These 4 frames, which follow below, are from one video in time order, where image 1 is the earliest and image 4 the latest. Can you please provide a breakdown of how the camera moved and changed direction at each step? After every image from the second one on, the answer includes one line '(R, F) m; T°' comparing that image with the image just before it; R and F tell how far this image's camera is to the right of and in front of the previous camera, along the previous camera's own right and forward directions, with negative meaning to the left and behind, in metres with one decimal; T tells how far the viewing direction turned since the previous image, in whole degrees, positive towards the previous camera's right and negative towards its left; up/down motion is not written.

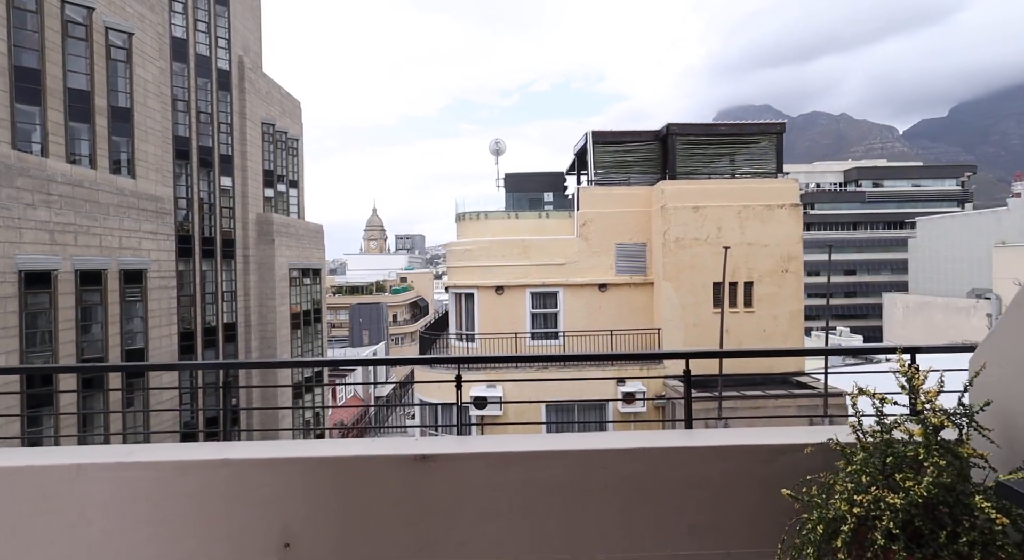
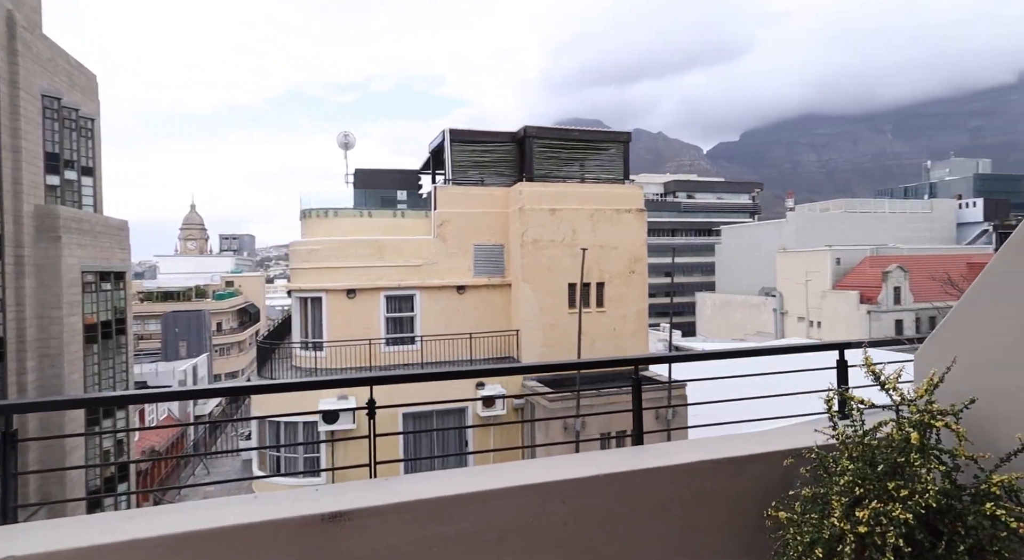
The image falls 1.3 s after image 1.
(-0.5, +0.4) m; +16°
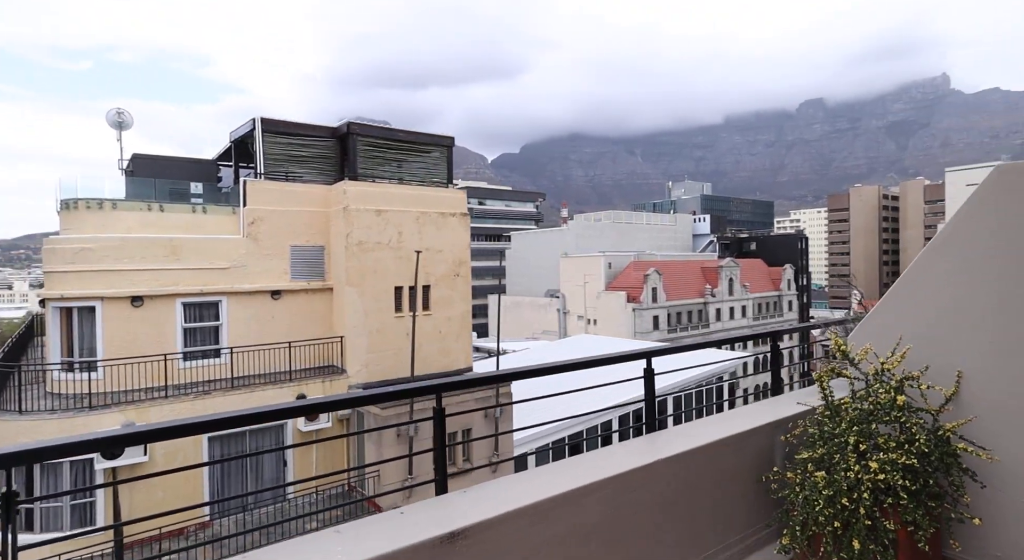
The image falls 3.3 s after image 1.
(-1.4, +0.3) m; +24°
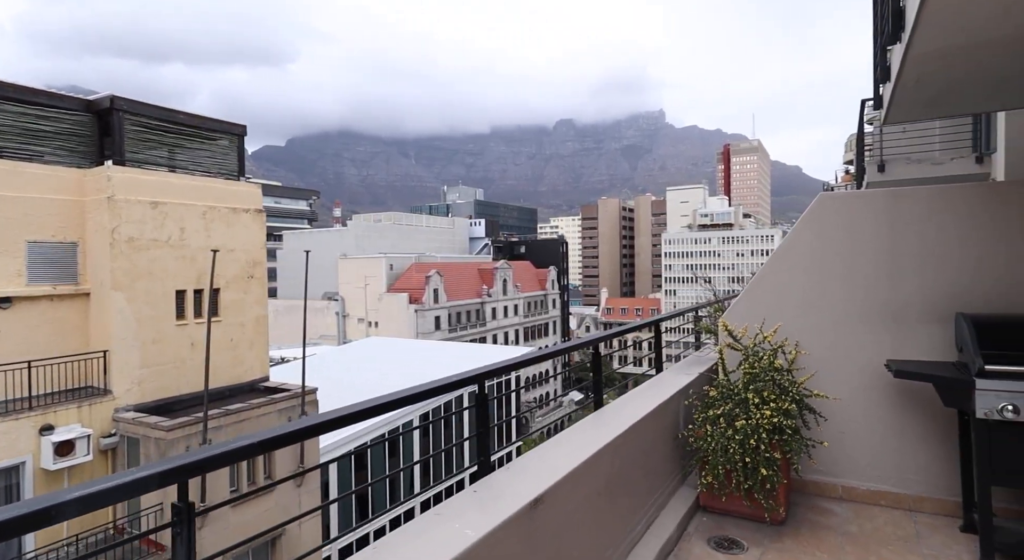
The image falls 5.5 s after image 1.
(-1.1, +0.3) m; +24°
